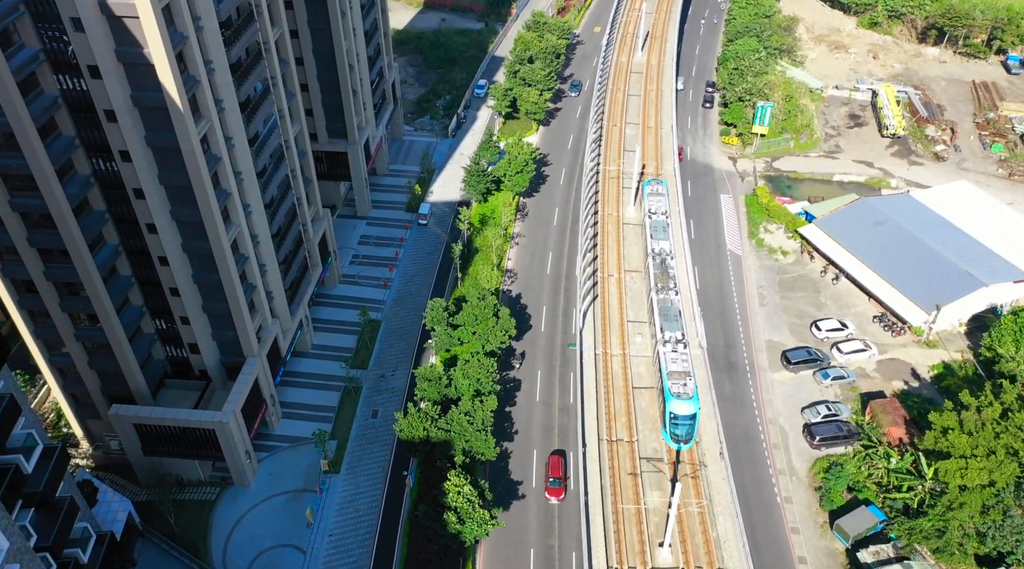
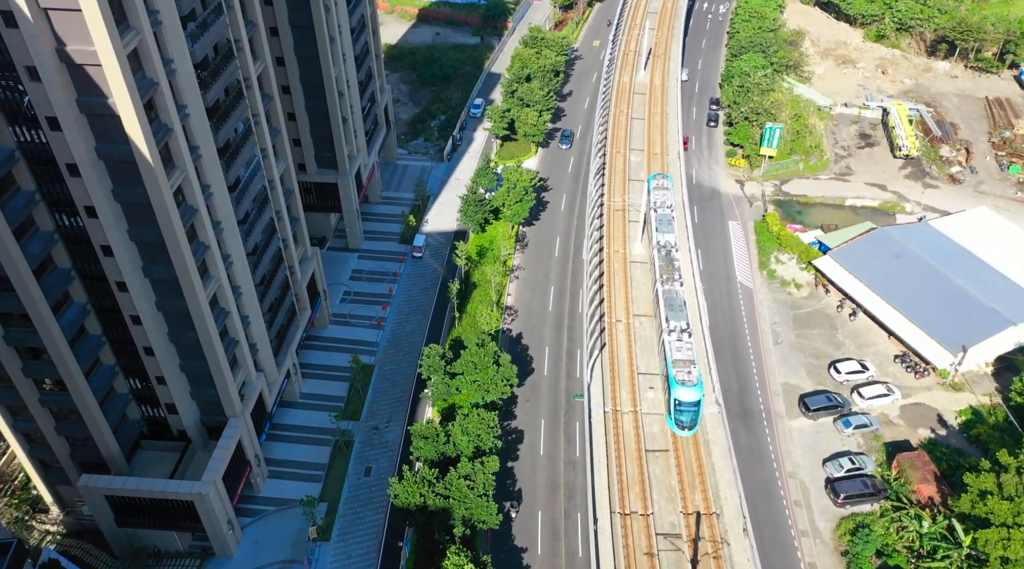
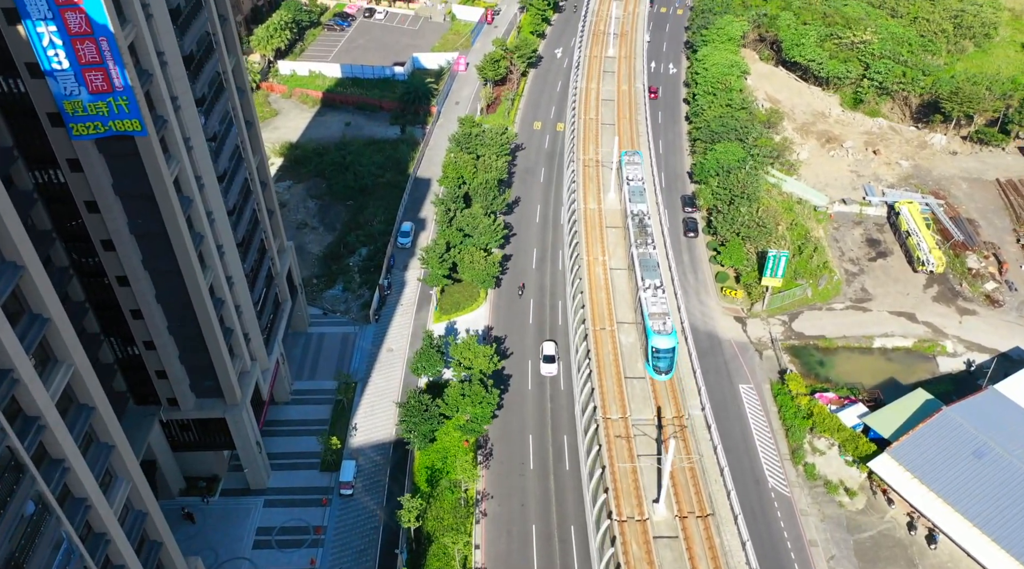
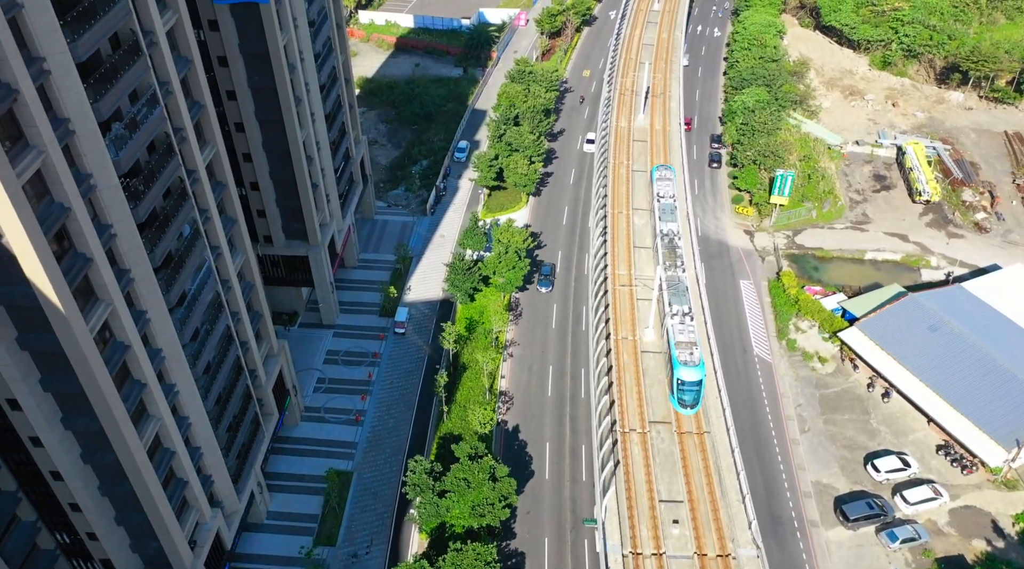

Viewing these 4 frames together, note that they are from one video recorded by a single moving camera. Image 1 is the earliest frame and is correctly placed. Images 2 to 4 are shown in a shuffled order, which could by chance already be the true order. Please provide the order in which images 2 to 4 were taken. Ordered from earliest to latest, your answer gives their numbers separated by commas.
2, 4, 3
